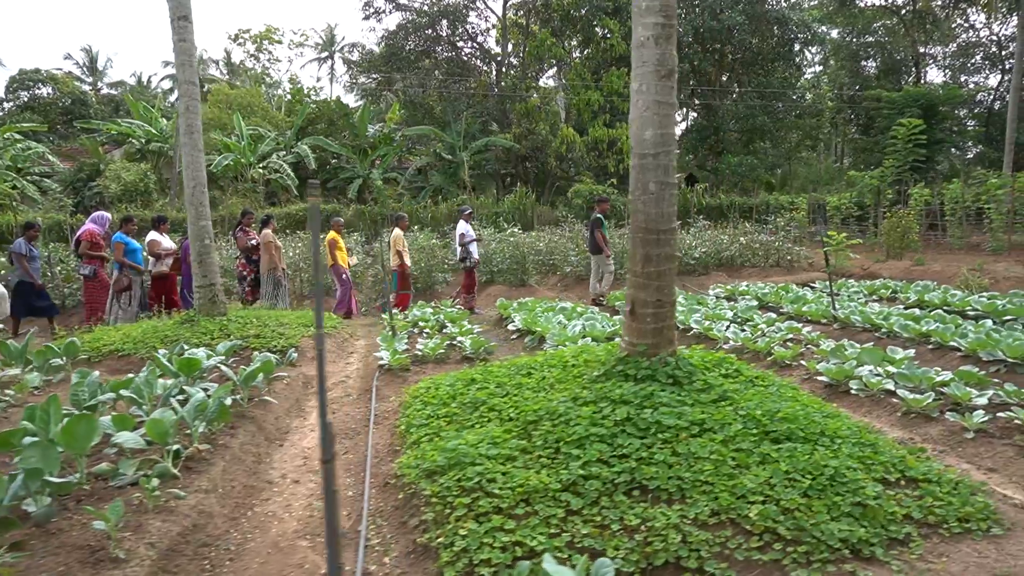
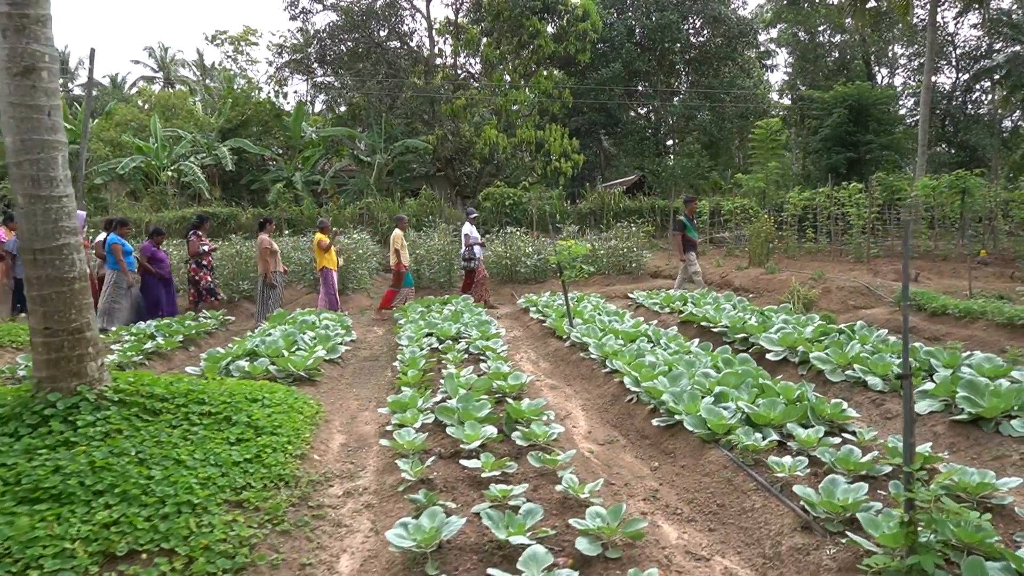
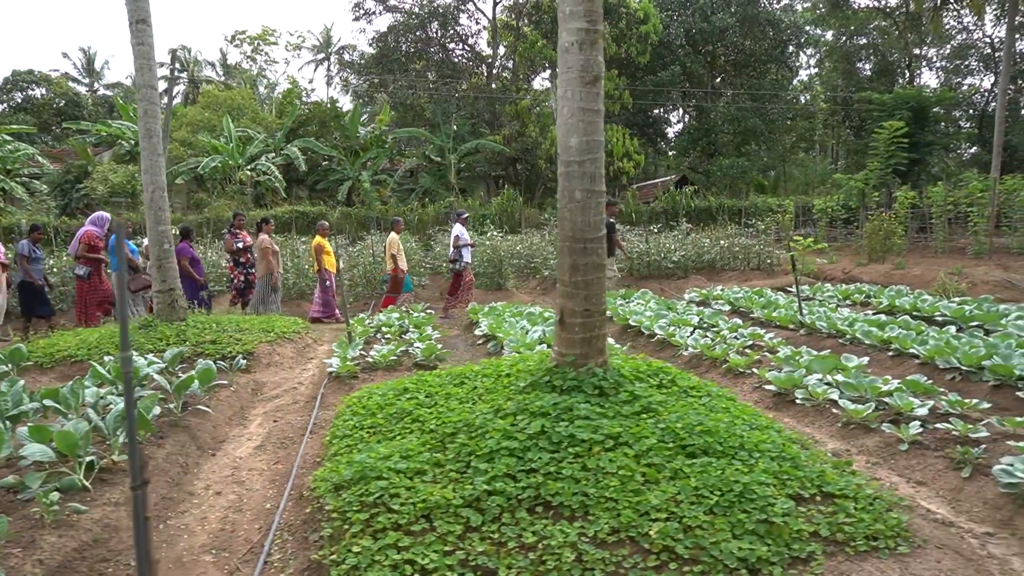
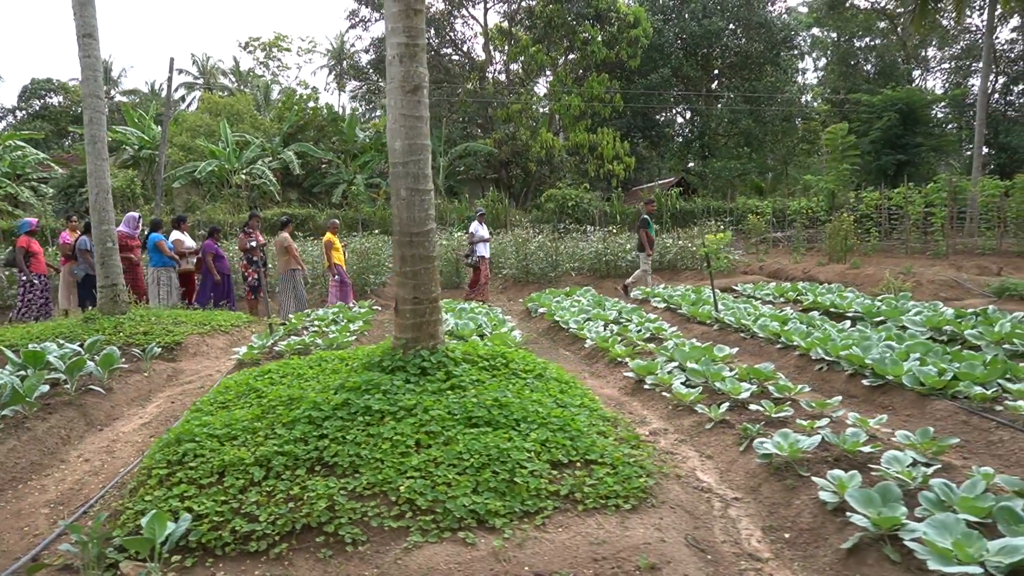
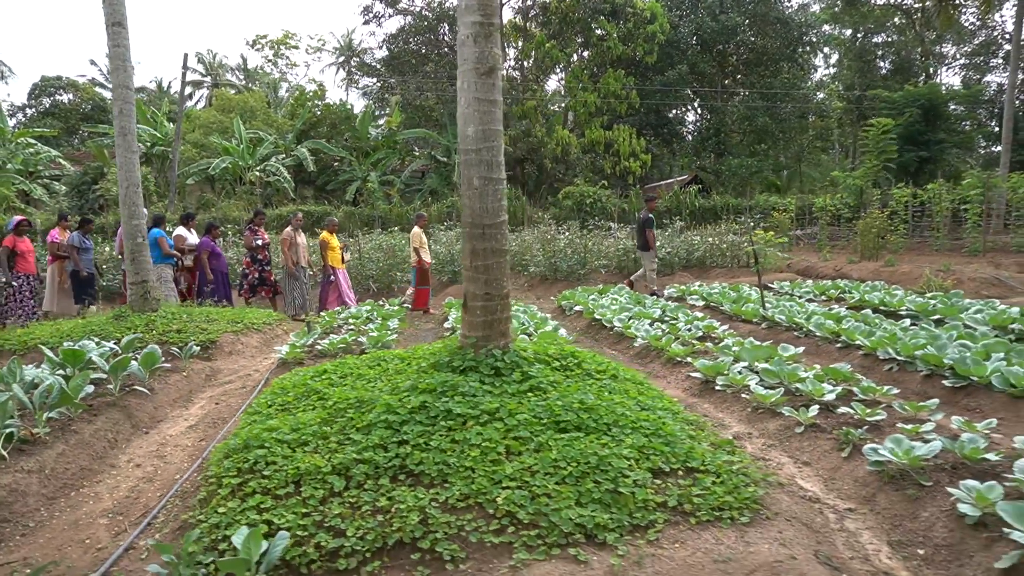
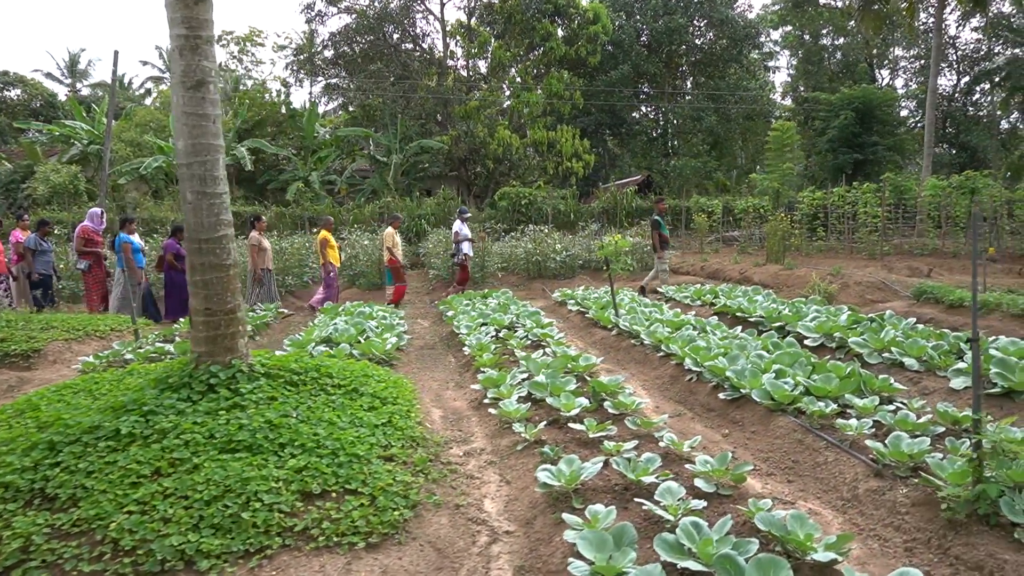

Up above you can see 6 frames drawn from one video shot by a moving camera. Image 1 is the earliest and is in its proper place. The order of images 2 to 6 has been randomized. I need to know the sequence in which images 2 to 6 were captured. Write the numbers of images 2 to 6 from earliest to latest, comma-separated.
3, 5, 4, 6, 2
